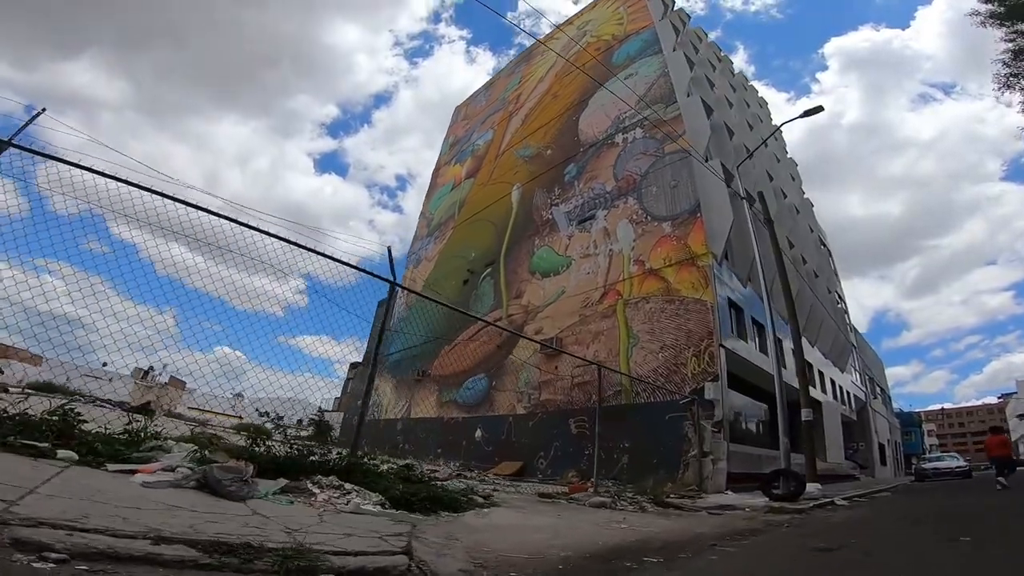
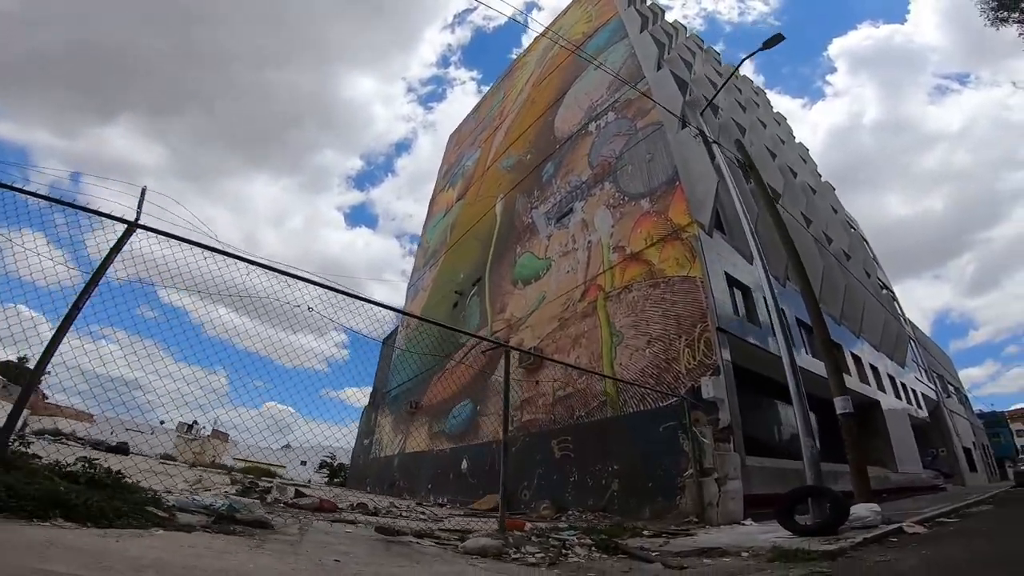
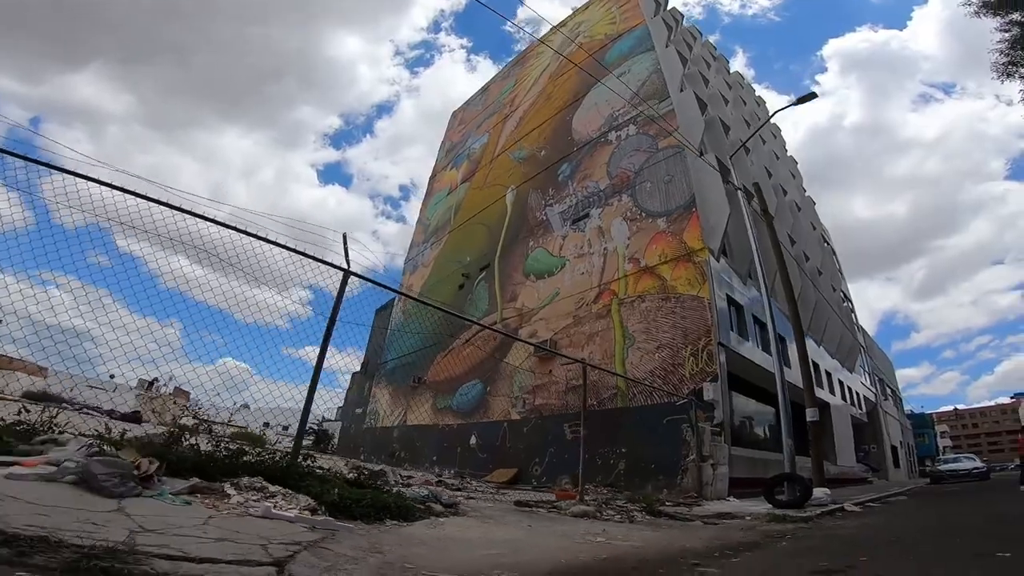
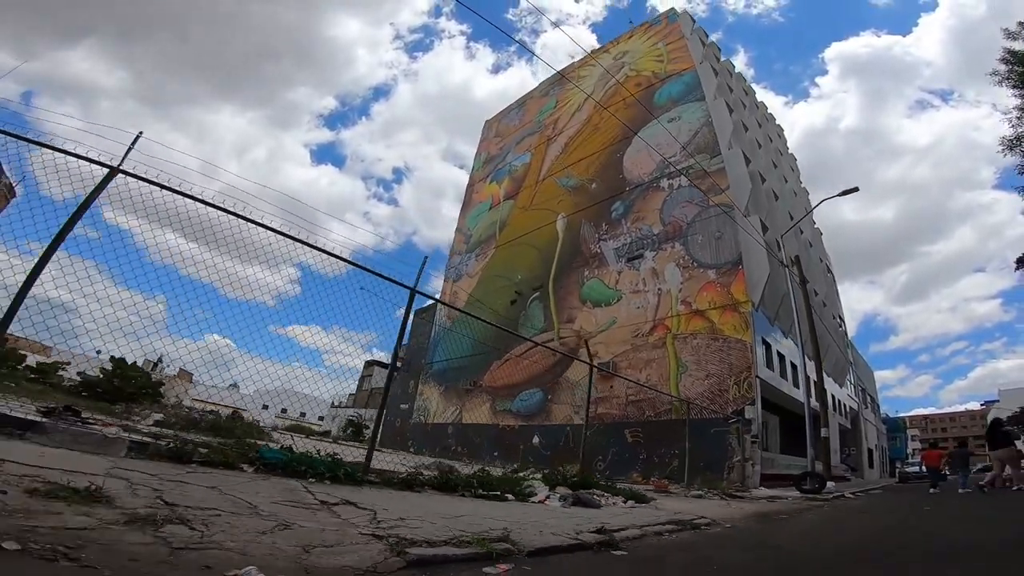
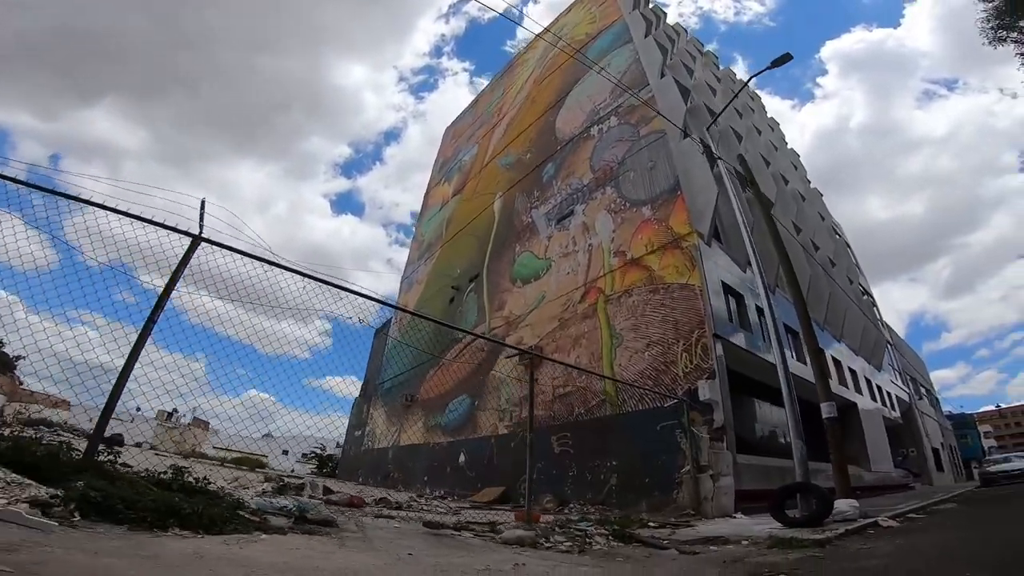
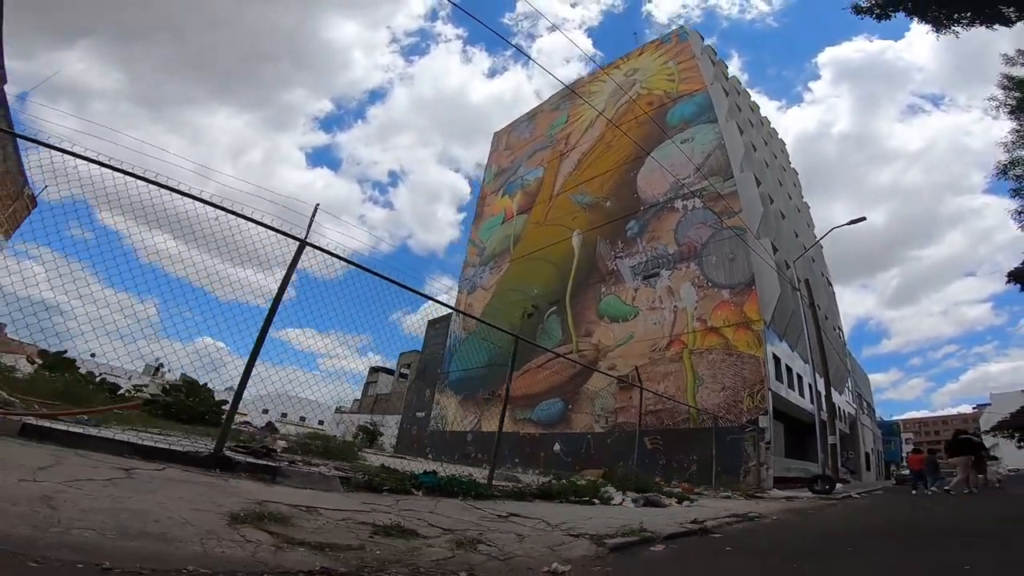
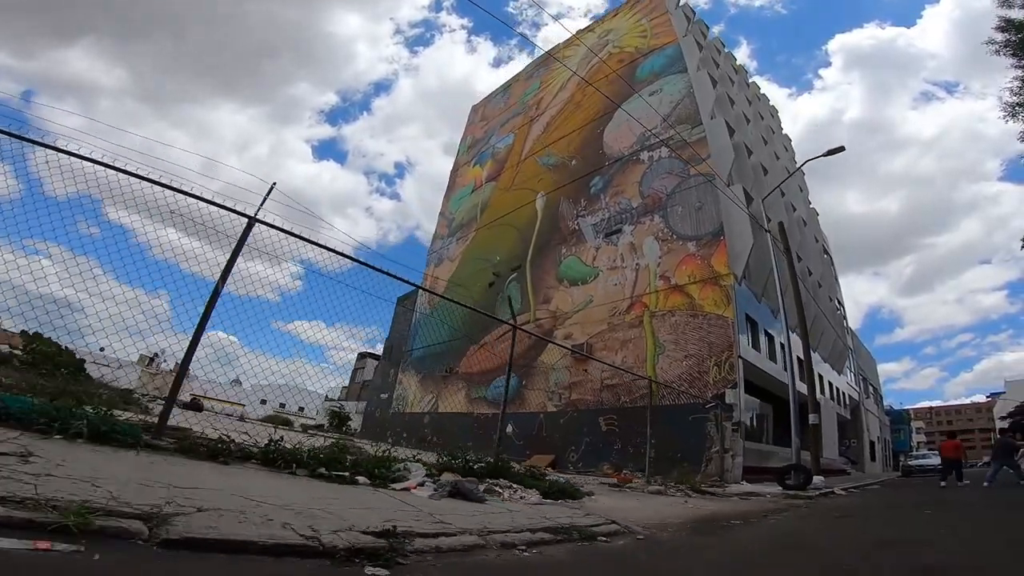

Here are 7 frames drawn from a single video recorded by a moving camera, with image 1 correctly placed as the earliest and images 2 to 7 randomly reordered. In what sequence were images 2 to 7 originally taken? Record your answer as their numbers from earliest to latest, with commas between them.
2, 5, 3, 7, 4, 6
